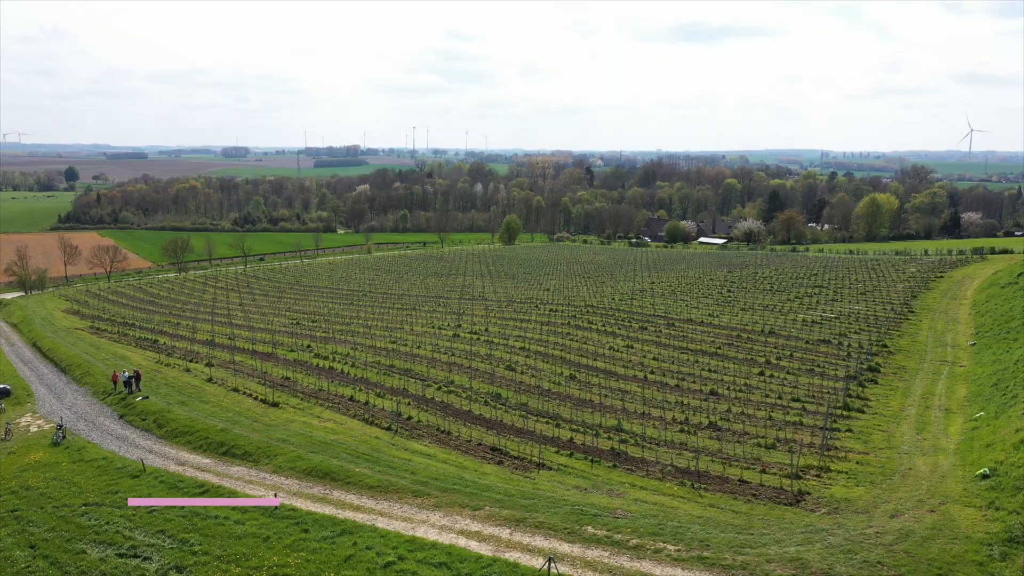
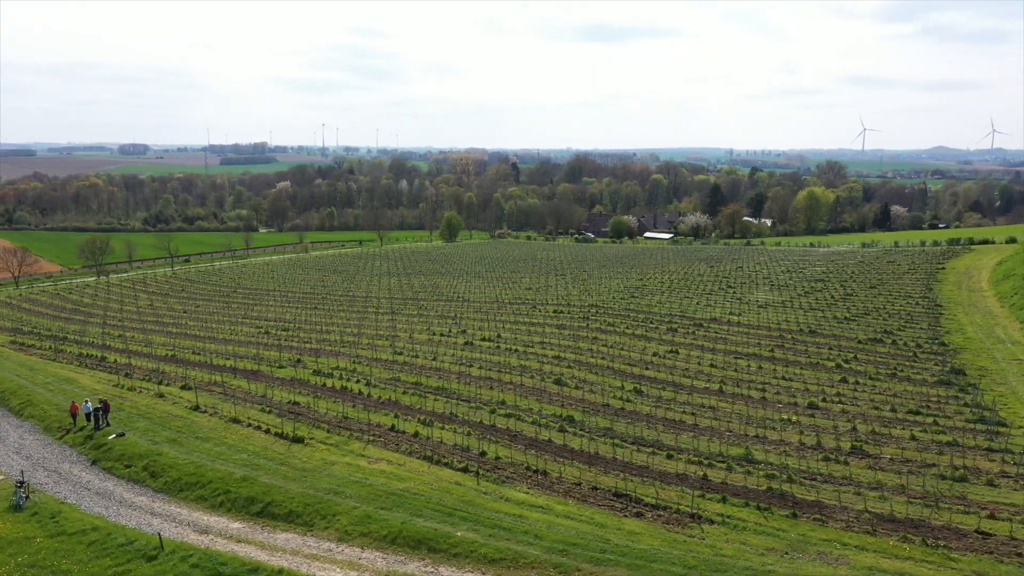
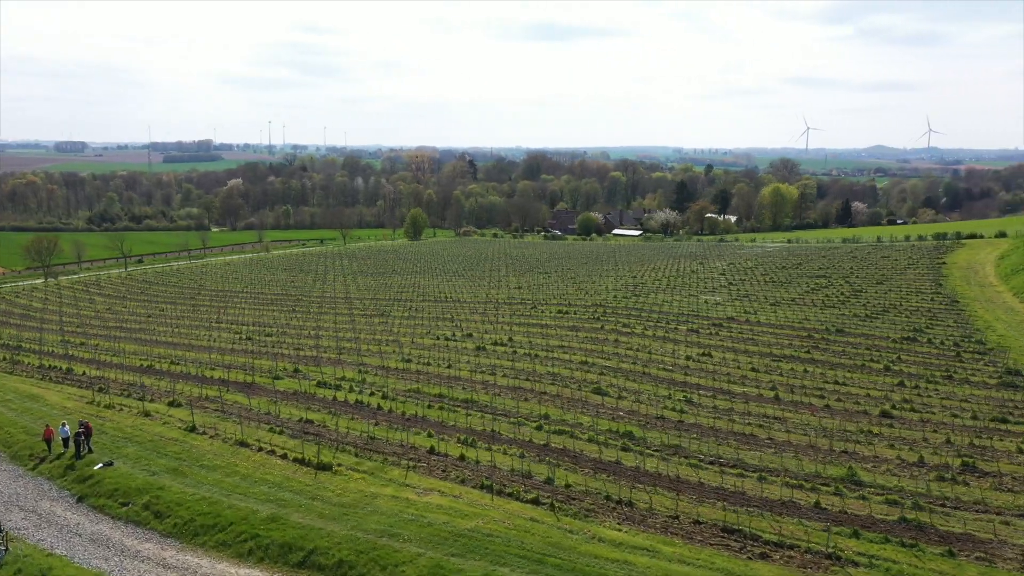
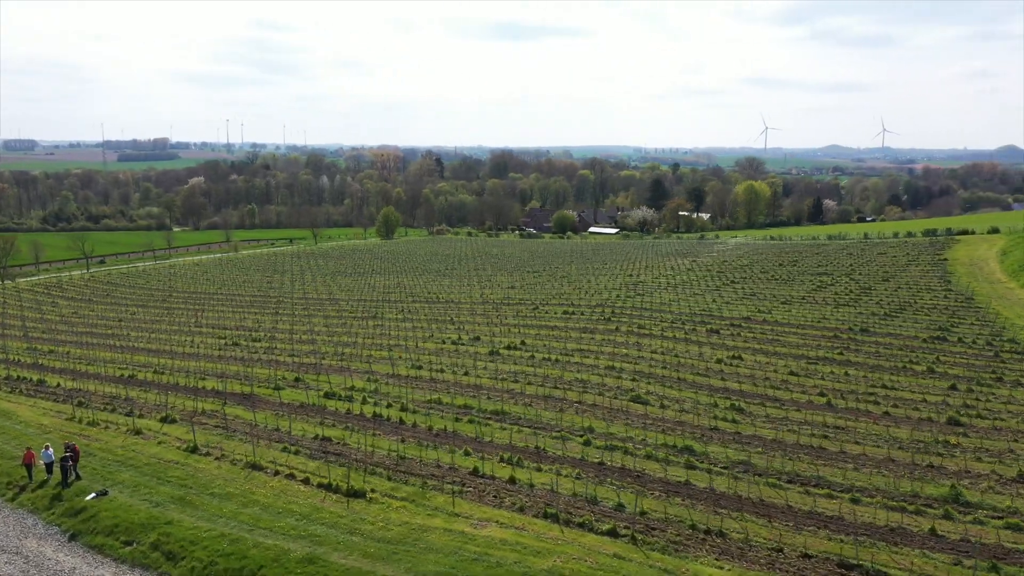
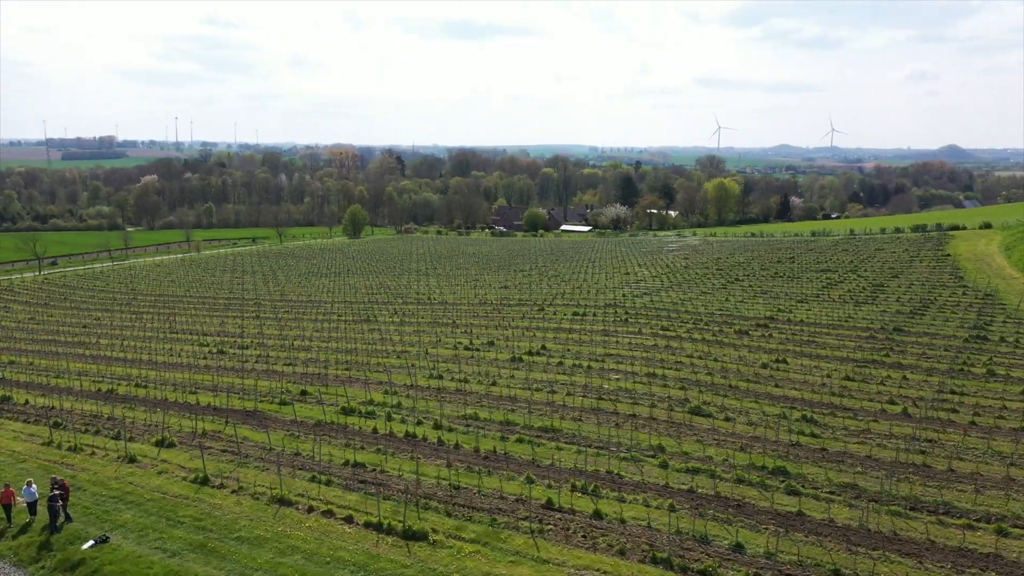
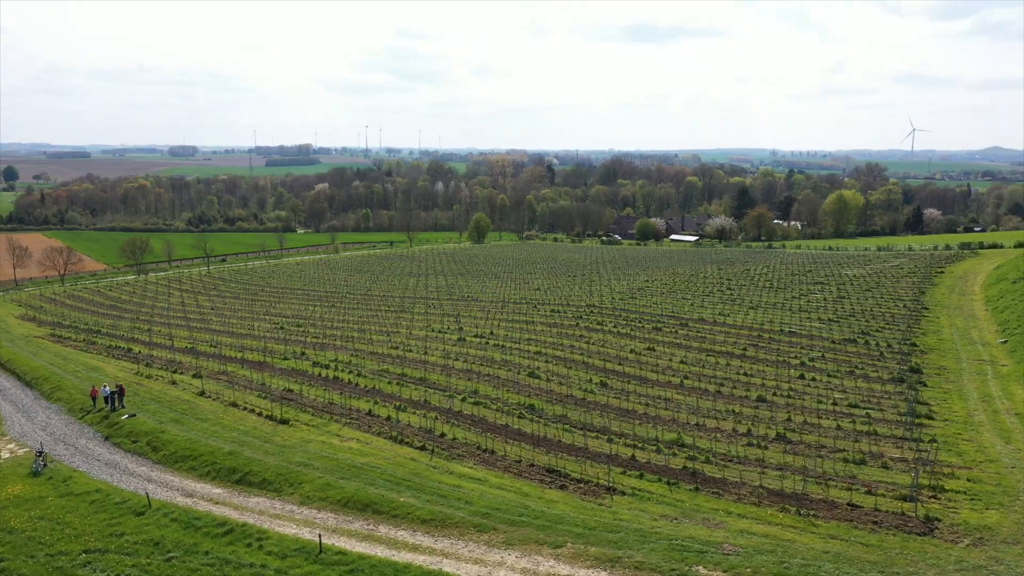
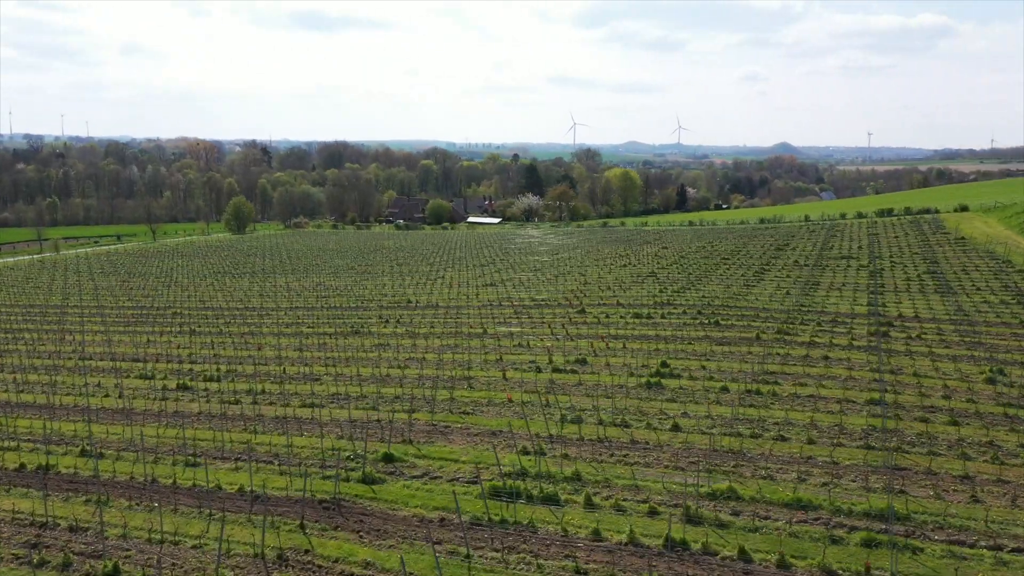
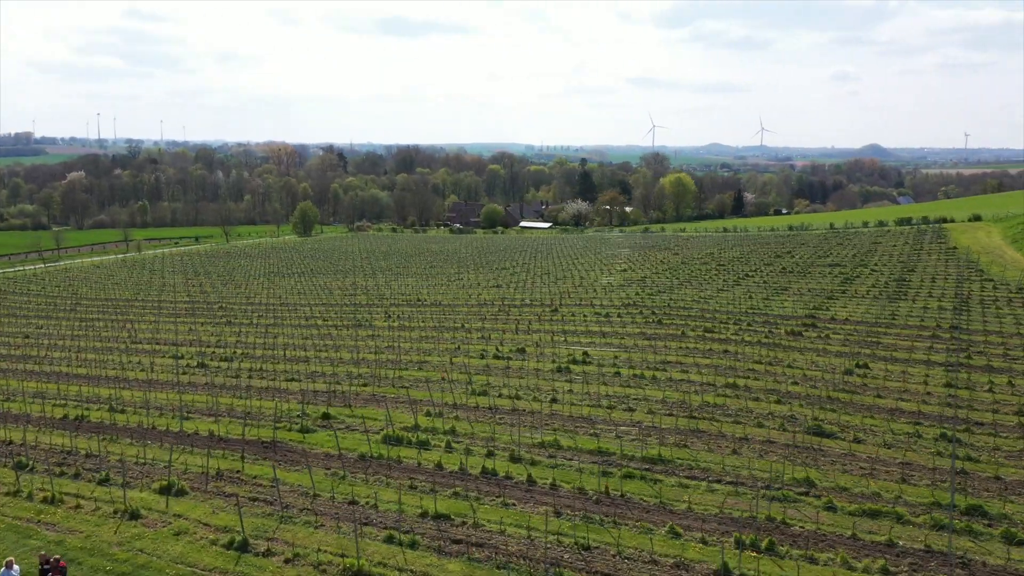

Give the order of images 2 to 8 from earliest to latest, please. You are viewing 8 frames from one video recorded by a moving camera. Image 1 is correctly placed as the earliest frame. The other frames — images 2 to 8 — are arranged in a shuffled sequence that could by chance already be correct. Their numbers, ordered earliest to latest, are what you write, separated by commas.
6, 2, 3, 4, 5, 8, 7
